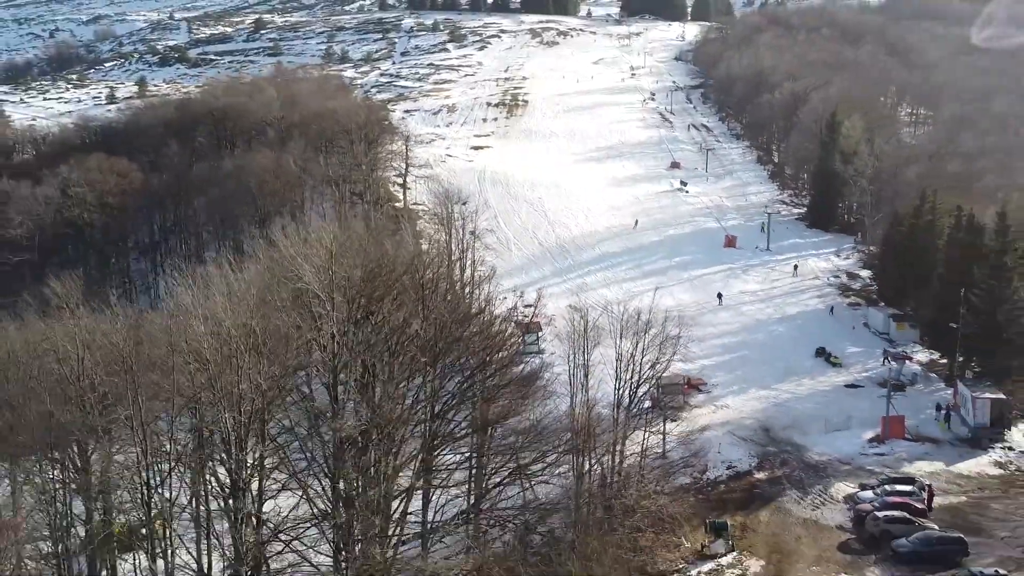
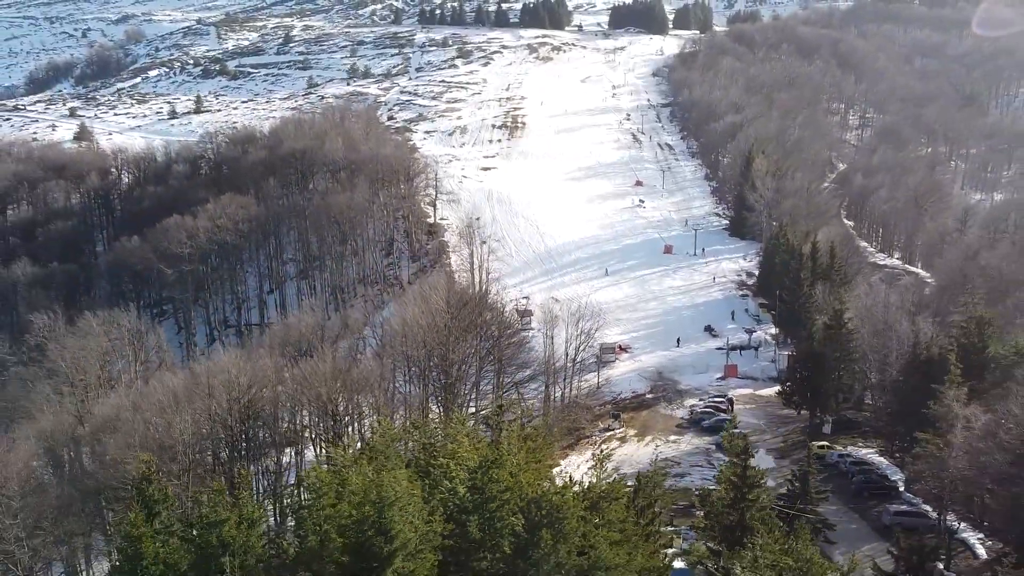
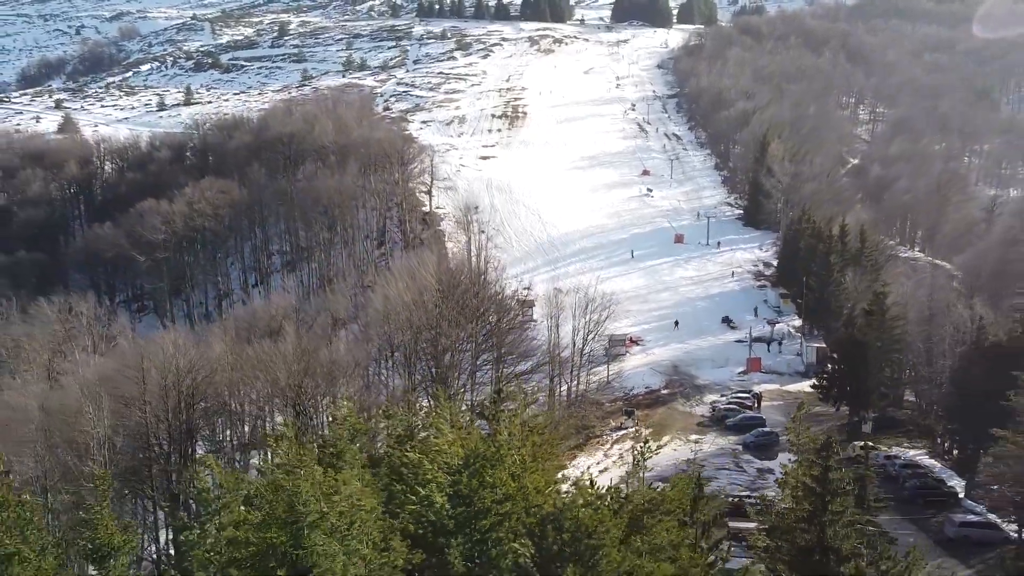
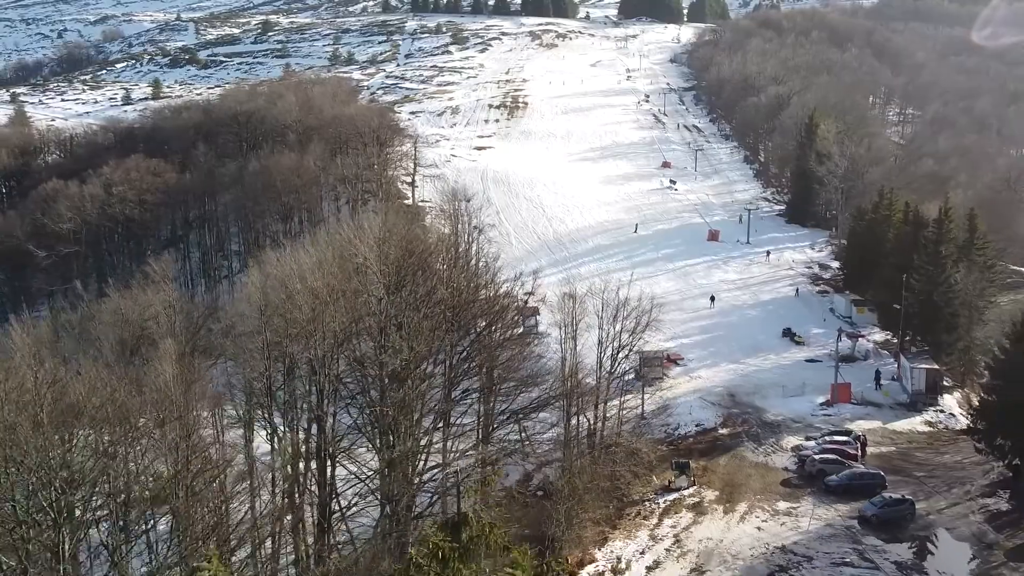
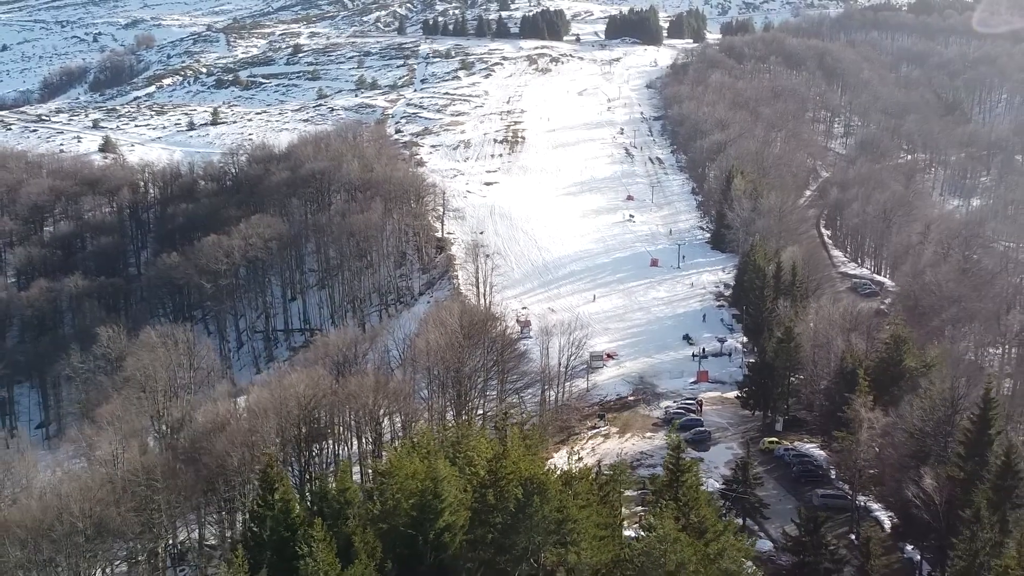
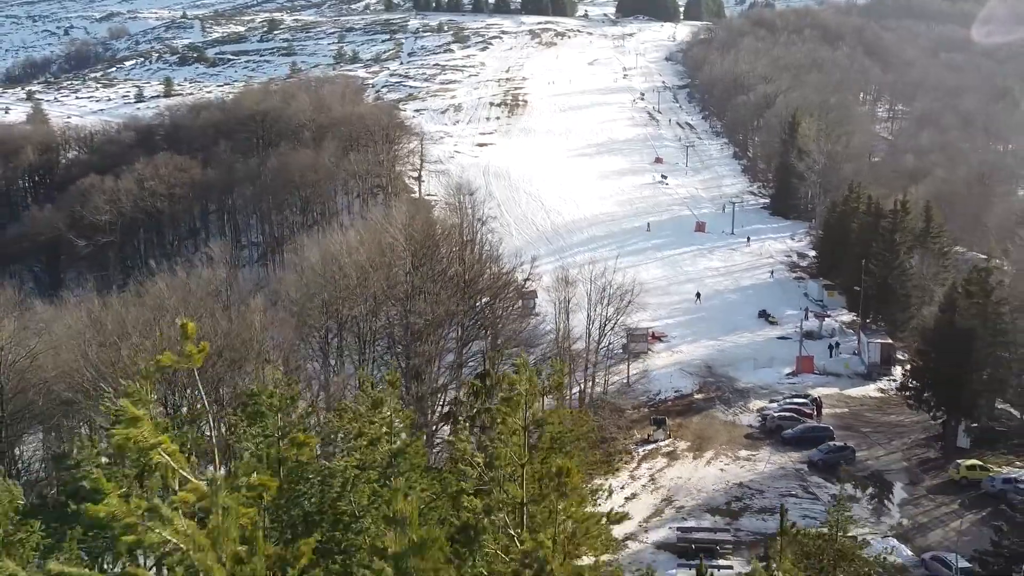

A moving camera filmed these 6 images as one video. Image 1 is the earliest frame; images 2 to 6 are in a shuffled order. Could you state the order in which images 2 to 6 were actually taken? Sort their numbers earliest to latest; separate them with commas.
4, 6, 3, 2, 5
